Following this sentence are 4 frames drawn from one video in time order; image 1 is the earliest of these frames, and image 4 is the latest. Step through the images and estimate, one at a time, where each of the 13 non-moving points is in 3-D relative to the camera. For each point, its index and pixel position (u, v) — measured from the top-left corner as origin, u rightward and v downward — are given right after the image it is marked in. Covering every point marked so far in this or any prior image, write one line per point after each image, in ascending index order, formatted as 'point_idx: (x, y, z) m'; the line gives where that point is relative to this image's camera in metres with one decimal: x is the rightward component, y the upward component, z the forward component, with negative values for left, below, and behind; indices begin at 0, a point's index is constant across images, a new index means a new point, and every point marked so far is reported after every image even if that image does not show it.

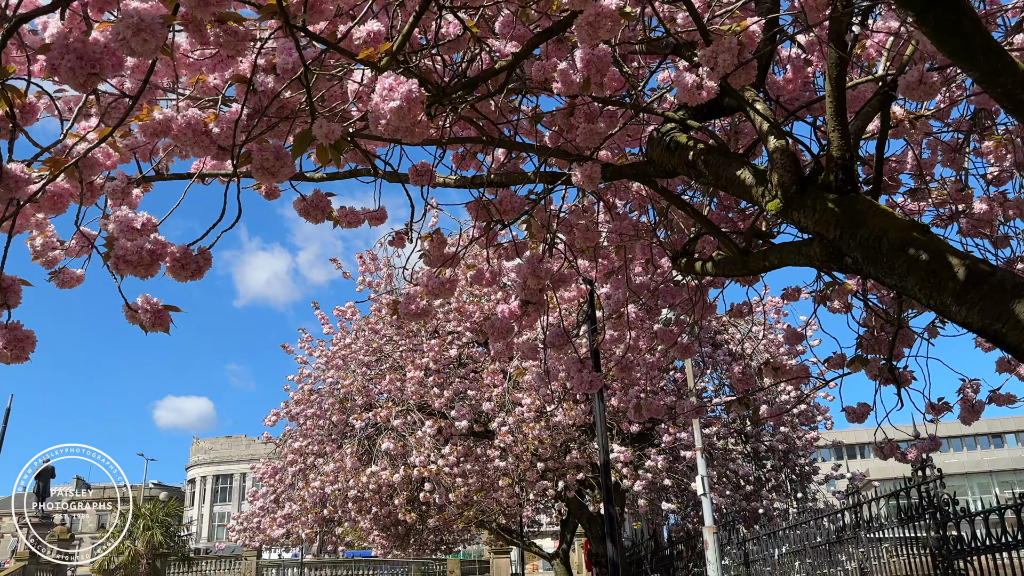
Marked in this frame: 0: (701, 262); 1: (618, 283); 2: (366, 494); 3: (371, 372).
0: (+1.2, +0.2, +4.6) m
1: (+0.8, 0.0, +5.9) m
2: (-2.8, -3.9, +14.0) m
3: (-2.7, -1.6, +14.3) m
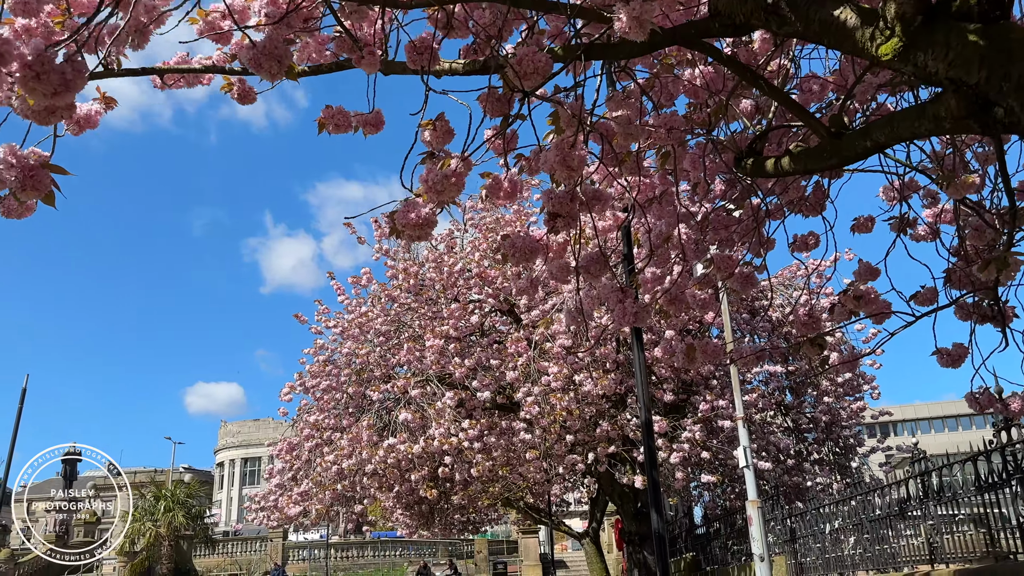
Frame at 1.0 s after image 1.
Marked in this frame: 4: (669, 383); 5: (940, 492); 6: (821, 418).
0: (+1.3, +0.6, +3.7) m
1: (+1.0, +0.5, +5.0) m
2: (-2.3, -3.2, +13.3) m
3: (-2.2, -1.0, +13.5) m
4: (+2.9, -1.8, +13.8) m
5: (+4.9, -2.3, +8.6) m
6: (+6.7, -2.8, +16.2) m
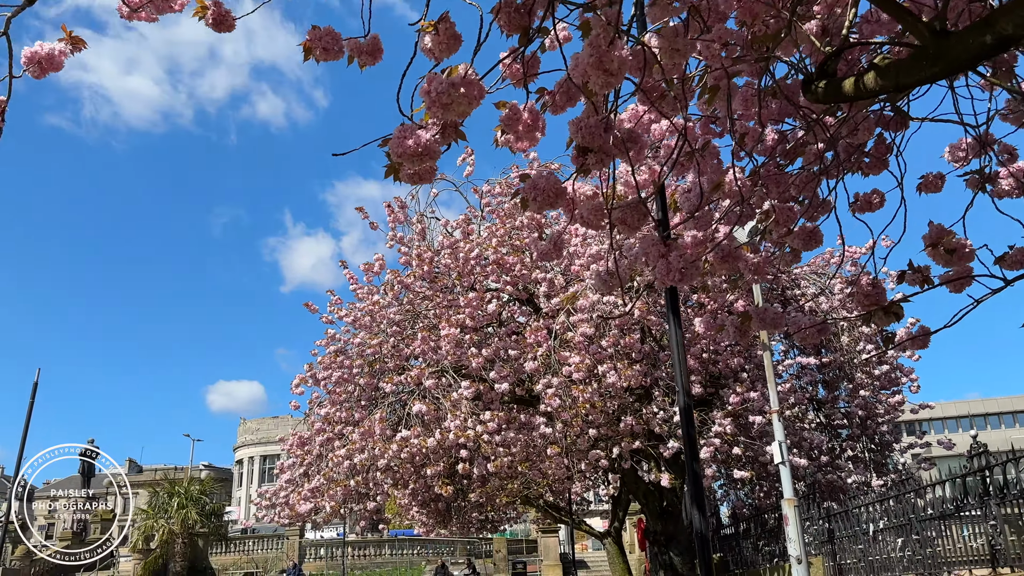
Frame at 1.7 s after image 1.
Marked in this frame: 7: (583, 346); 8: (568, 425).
0: (+1.4, +0.8, +3.0) m
1: (+1.1, +0.7, +4.4) m
2: (-1.9, -3.0, +12.7) m
3: (-1.9, -0.8, +13.0) m
4: (+3.2, -1.5, +13.1) m
5: (+5.1, -2.1, +7.8) m
6: (+7.1, -2.6, +15.4) m
7: (+1.2, -0.9, +12.0) m
8: (+0.9, -2.3, +12.3) m
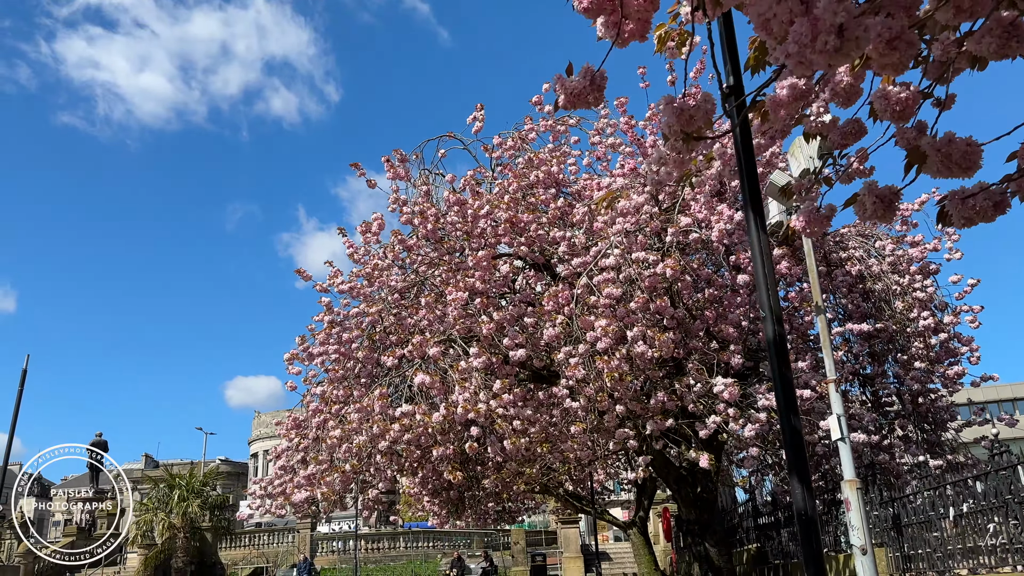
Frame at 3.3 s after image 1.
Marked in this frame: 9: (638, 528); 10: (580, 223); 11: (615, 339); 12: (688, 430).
0: (+1.4, +1.4, +1.6) m
1: (+1.2, +1.3, +2.9) m
2: (-1.7, -2.4, +11.4) m
3: (-1.6, -0.2, +11.6) m
4: (+3.5, -0.9, +11.7) m
5: (+5.3, -1.5, +6.3) m
6: (+7.4, -1.9, +13.9) m
7: (+1.4, -0.3, +10.6) m
8: (+1.2, -1.7, +10.9) m
9: (+3.1, -5.8, +18.0) m
10: (+1.1, +1.0, +11.9) m
11: (+1.5, -0.7, +10.6) m
12: (+2.9, -2.3, +12.2) m
